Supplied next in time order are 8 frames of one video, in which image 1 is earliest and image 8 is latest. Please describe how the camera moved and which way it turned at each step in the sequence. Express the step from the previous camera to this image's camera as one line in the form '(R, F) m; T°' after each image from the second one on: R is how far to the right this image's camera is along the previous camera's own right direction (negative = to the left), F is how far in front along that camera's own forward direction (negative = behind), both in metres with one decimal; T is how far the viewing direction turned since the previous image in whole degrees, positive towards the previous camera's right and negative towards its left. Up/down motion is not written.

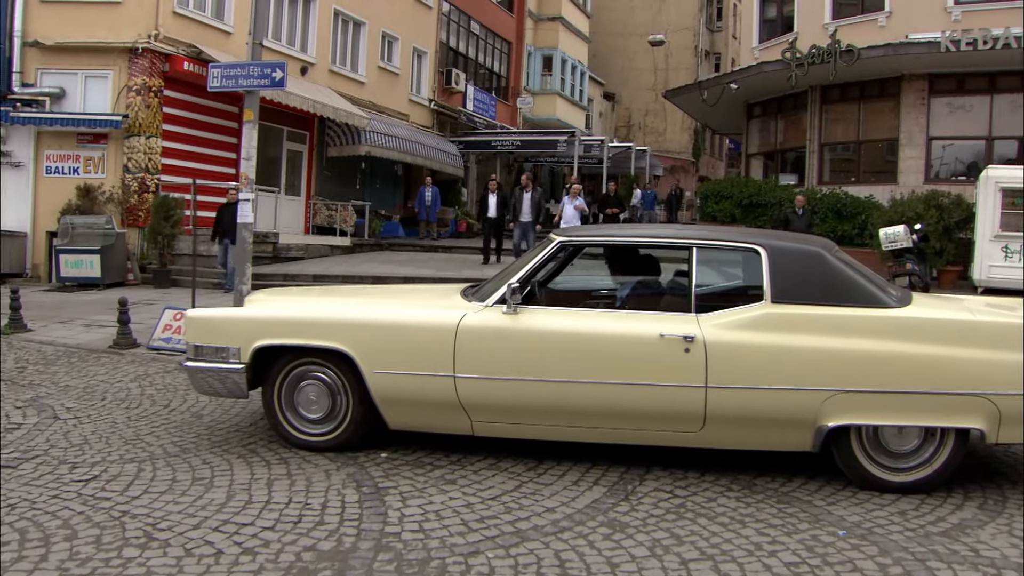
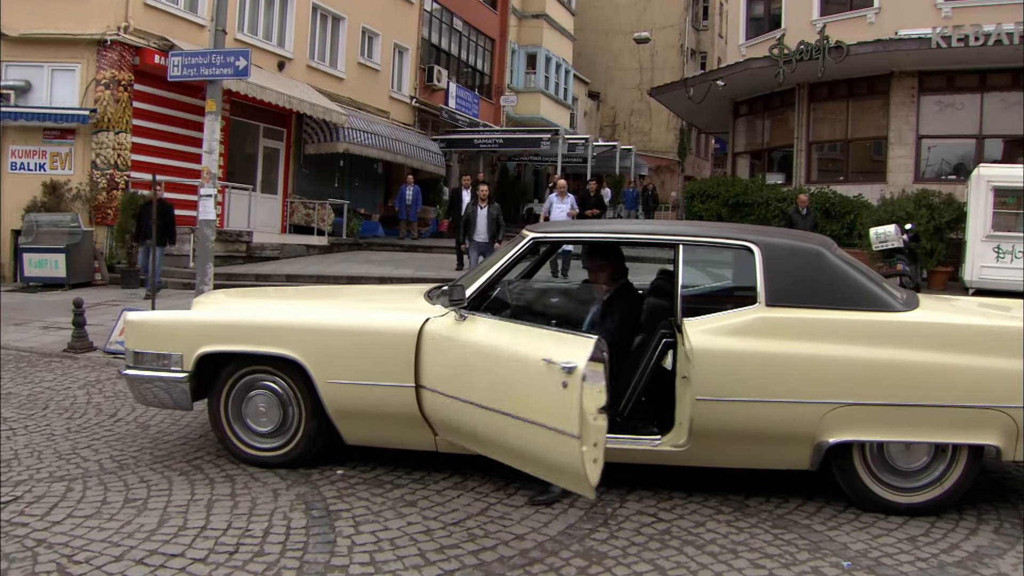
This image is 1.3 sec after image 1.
(+0.1, +0.4) m; +1°
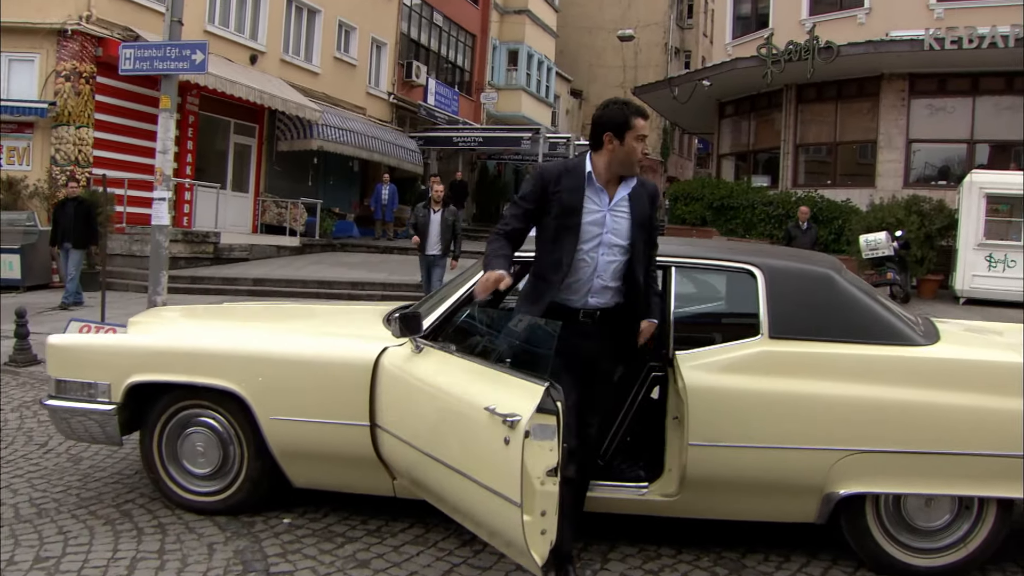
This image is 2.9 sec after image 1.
(0.0, +0.5) m; +1°
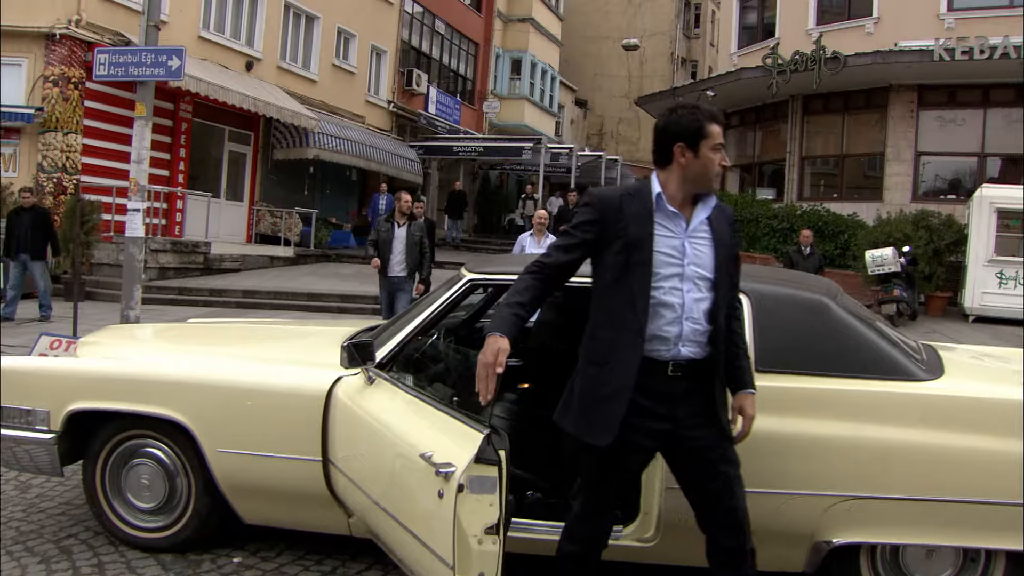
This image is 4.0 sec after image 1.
(+0.1, +0.3) m; 0°
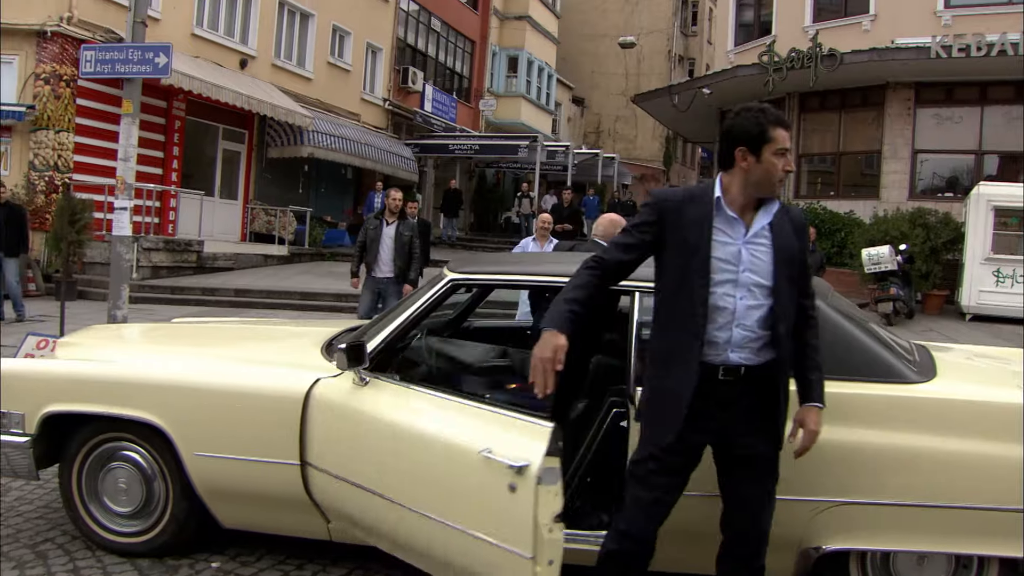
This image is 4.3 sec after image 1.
(+0.1, +0.1) m; 0°
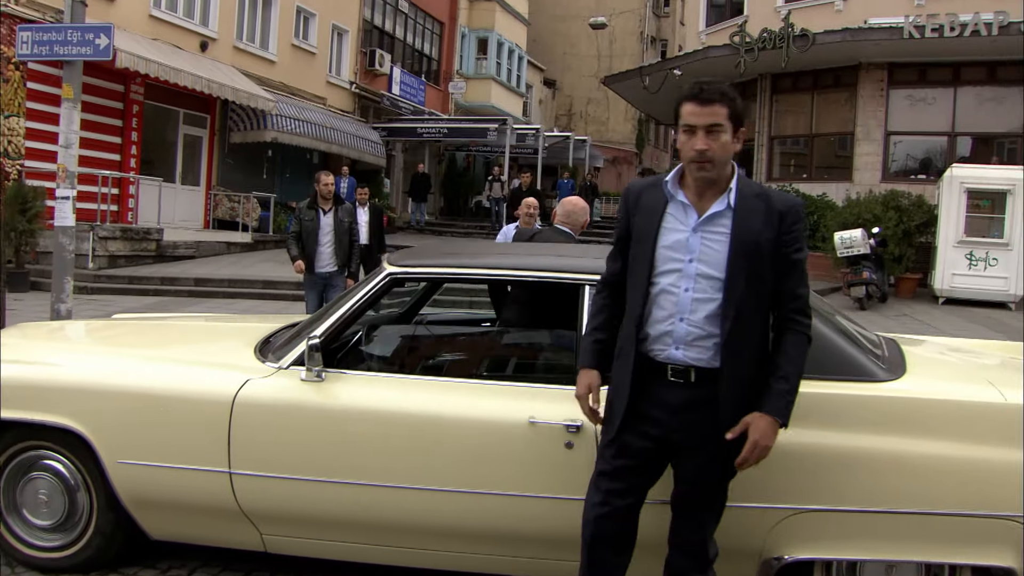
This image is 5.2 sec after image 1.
(+0.1, +0.2) m; +1°
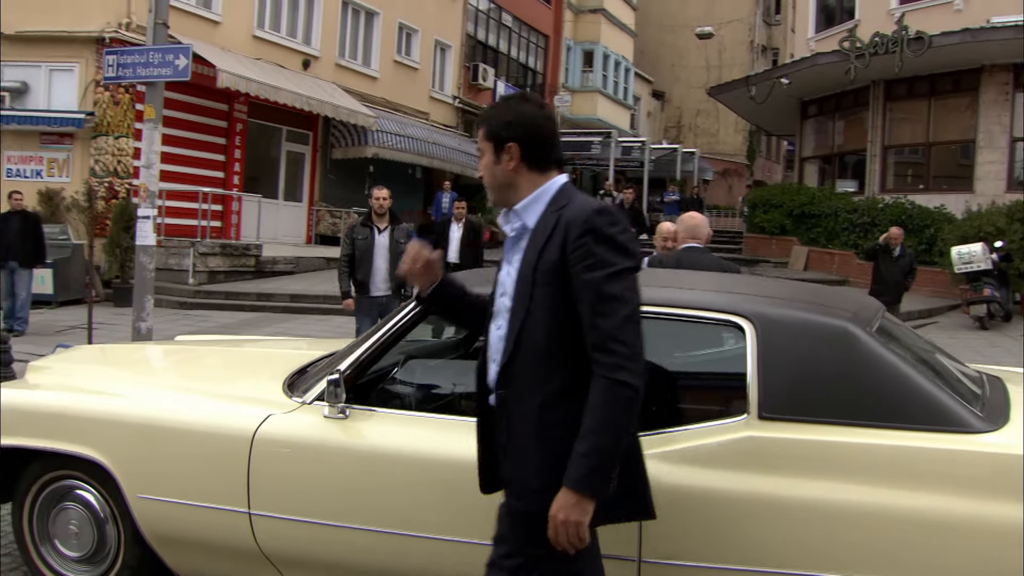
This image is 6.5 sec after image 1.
(+0.2, +0.3) m; -6°
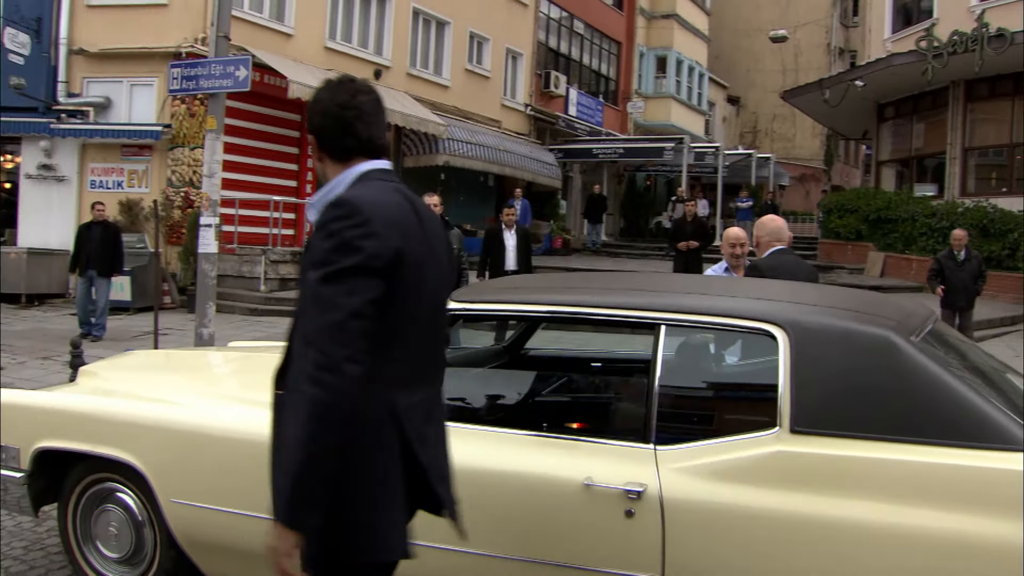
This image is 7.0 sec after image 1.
(+0.2, 0.0) m; -5°
